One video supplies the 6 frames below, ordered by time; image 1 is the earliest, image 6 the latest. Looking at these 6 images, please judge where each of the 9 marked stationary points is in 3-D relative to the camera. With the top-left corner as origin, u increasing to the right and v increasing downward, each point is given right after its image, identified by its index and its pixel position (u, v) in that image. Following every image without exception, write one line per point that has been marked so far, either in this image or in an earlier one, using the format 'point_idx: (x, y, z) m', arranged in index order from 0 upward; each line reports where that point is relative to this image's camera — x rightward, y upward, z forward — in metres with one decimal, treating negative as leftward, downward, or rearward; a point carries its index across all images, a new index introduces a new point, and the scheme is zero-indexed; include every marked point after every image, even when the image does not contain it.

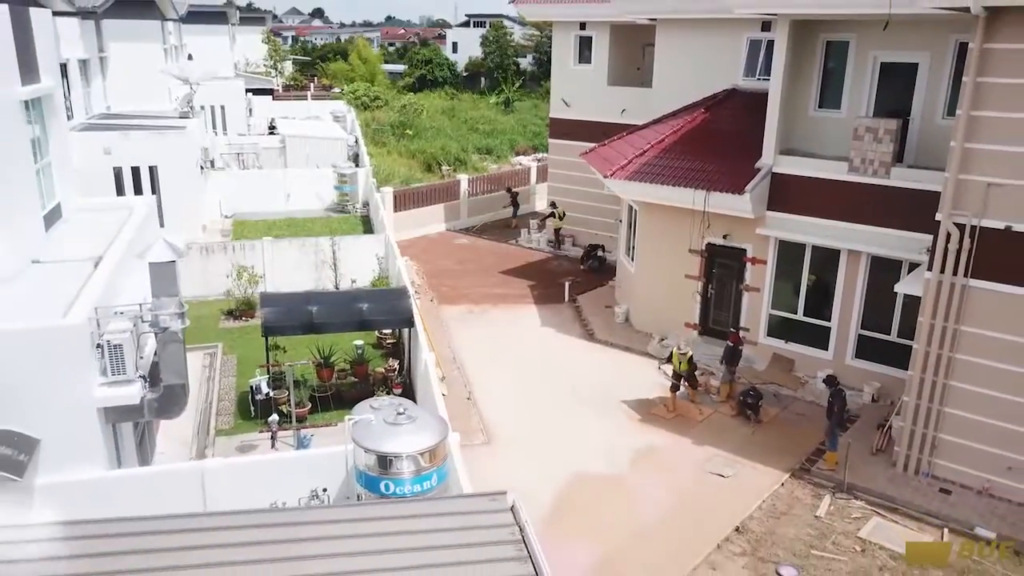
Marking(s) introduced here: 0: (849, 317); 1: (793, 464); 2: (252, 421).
0: (+5.8, -0.5, +12.9) m
1: (+4.2, -2.6, +11.1) m
2: (-4.0, -2.1, +11.7) m
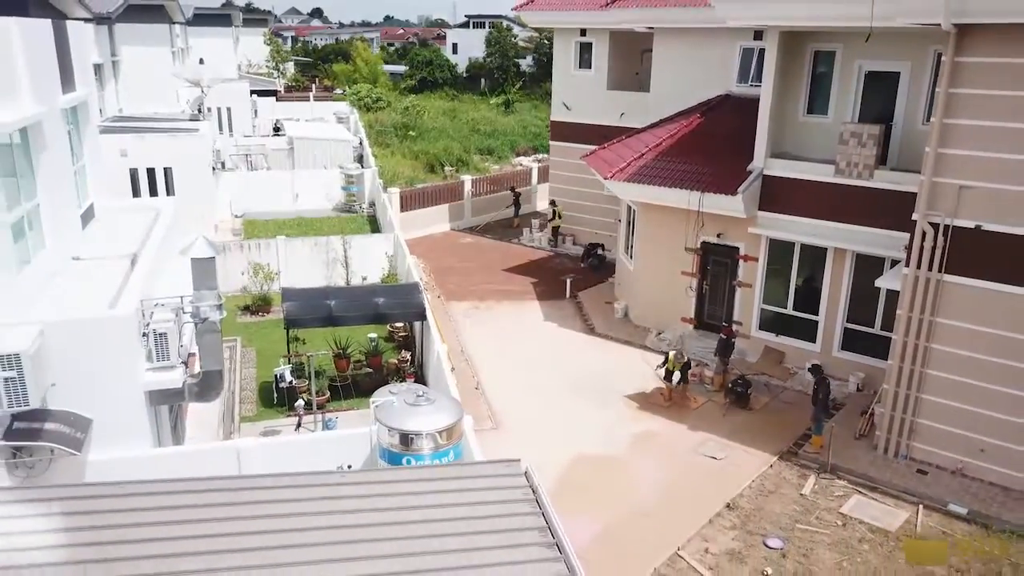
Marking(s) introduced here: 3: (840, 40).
0: (+5.9, -0.4, +13.7) m
1: (+4.3, -2.5, +11.9) m
2: (-3.9, -2.0, +12.5) m
3: (+5.8, +4.4, +13.3) m
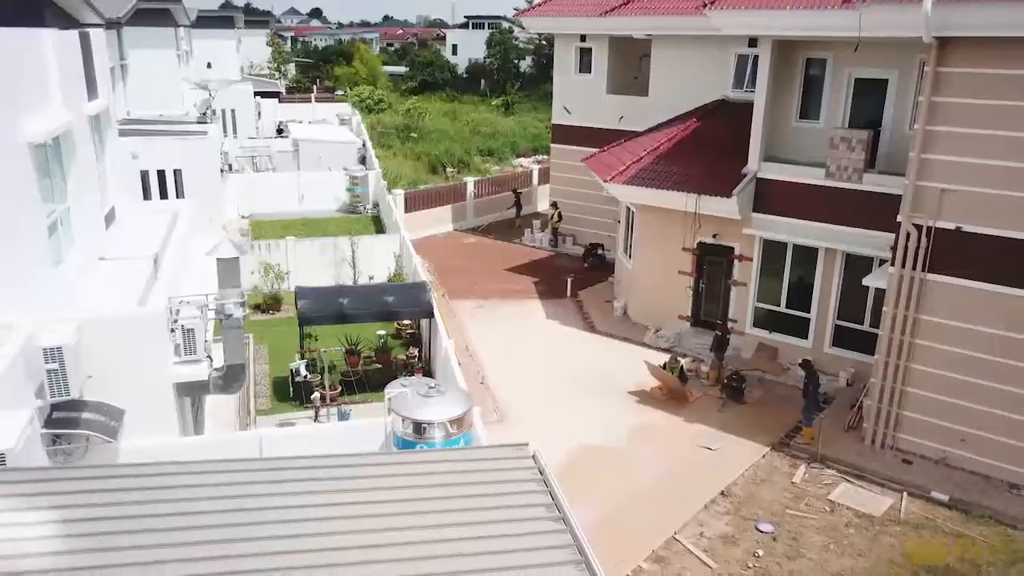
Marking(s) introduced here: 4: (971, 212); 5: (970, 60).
0: (+6.0, -0.4, +14.3) m
1: (+4.3, -2.5, +12.4) m
2: (-3.9, -2.0, +13.0) m
3: (+5.9, +4.4, +13.9) m
4: (+6.5, +1.1, +10.7) m
5: (+6.3, +3.2, +10.4) m
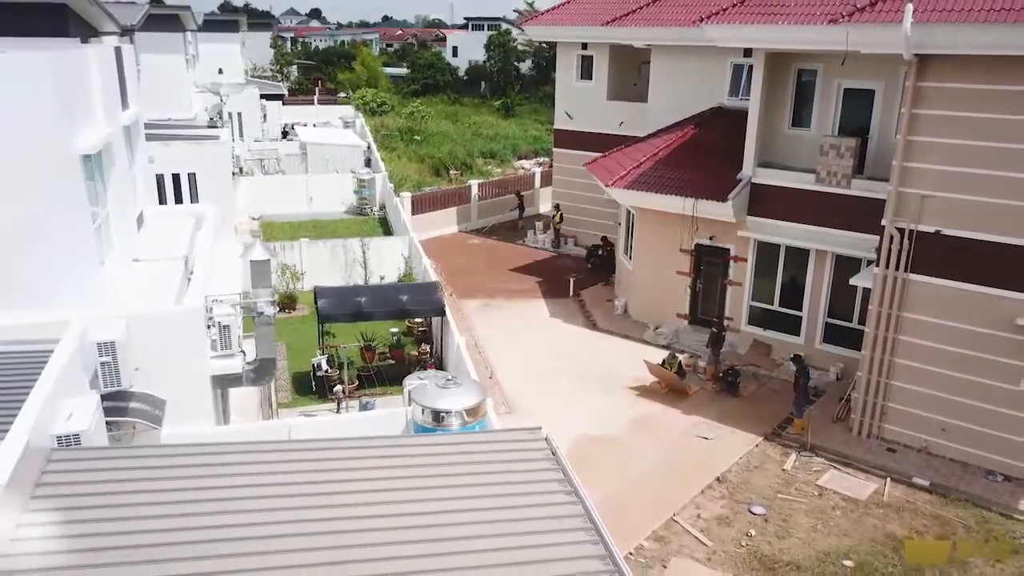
0: (+6.1, -0.4, +15.1) m
1: (+4.5, -2.5, +13.2) m
2: (-3.7, -2.0, +13.8) m
3: (+6.0, +4.5, +14.7) m
4: (+6.7, +1.1, +11.5) m
5: (+6.5, +3.2, +11.2) m
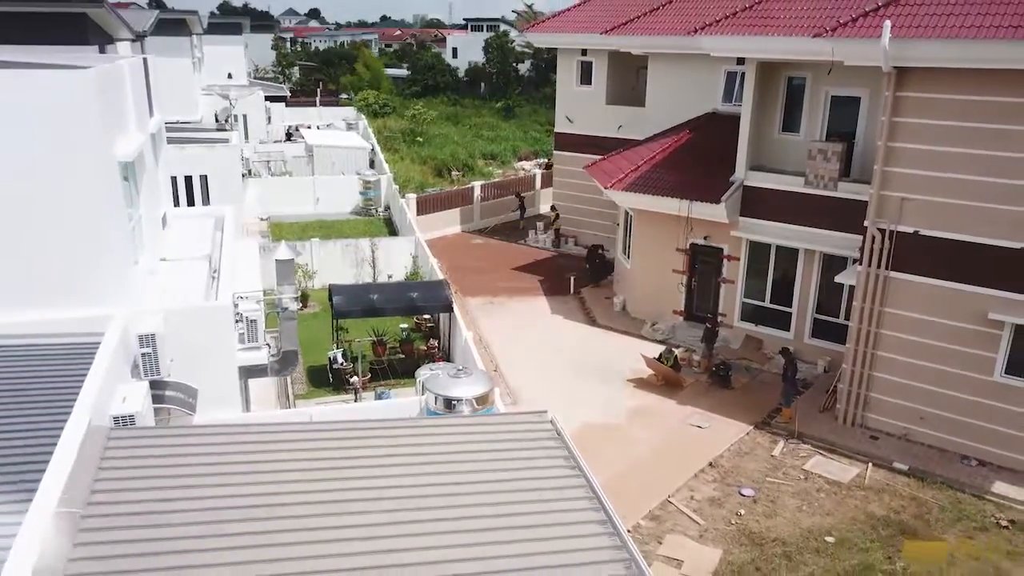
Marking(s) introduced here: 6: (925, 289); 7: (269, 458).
0: (+6.2, -0.3, +15.8) m
1: (+4.6, -2.4, +14.0) m
2: (-3.6, -1.9, +14.5) m
3: (+6.1, +4.5, +15.4) m
4: (+6.8, +1.1, +12.3) m
5: (+6.6, +3.2, +11.9) m
6: (+6.9, 0.0, +12.5) m
7: (-2.4, -1.7, +7.5) m
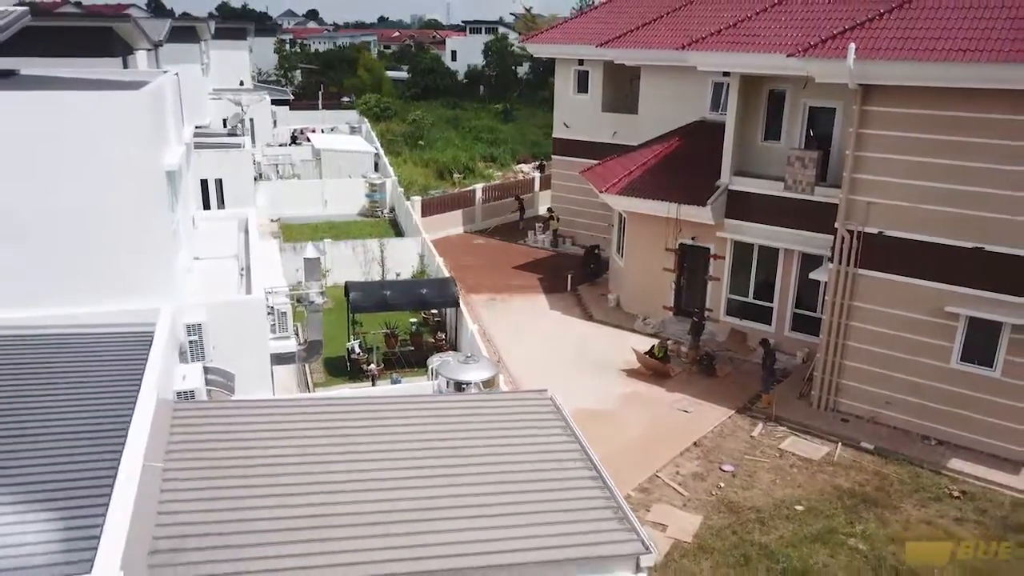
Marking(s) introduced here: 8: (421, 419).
0: (+6.2, -0.3, +17.1) m
1: (+4.6, -2.4, +15.2) m
2: (-3.6, -1.9, +15.7) m
3: (+6.2, +4.6, +16.7) m
4: (+6.8, +1.2, +13.6) m
5: (+6.6, +3.3, +13.2) m
6: (+6.9, +0.1, +13.8) m
7: (-2.4, -1.6, +8.7) m
8: (-1.1, -1.6, +9.1) m
